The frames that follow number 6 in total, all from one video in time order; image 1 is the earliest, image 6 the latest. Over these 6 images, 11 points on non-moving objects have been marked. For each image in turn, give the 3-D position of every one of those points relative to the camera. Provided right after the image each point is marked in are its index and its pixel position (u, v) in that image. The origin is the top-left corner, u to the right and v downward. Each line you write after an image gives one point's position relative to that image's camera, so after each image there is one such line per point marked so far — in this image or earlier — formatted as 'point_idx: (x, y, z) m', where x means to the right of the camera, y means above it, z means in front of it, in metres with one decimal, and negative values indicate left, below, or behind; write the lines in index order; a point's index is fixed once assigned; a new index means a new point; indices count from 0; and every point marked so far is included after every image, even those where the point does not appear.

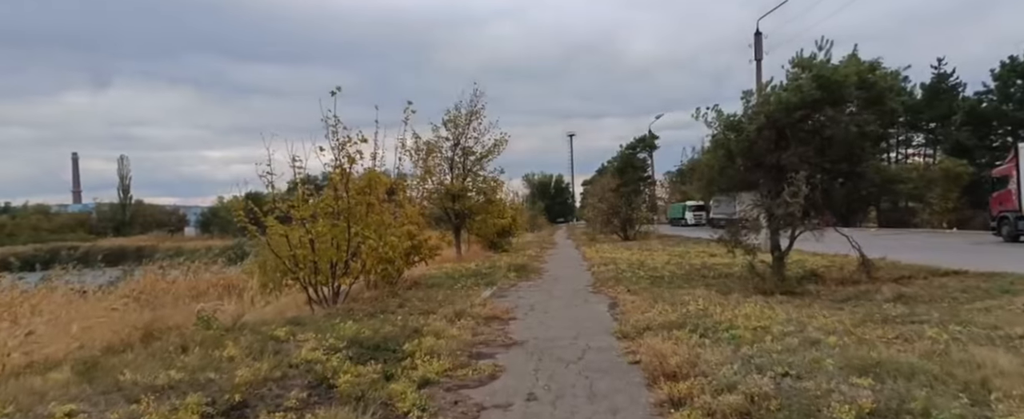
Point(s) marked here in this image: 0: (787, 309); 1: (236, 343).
0: (+4.6, -1.7, +10.5) m
1: (-3.4, -1.7, +7.6) m
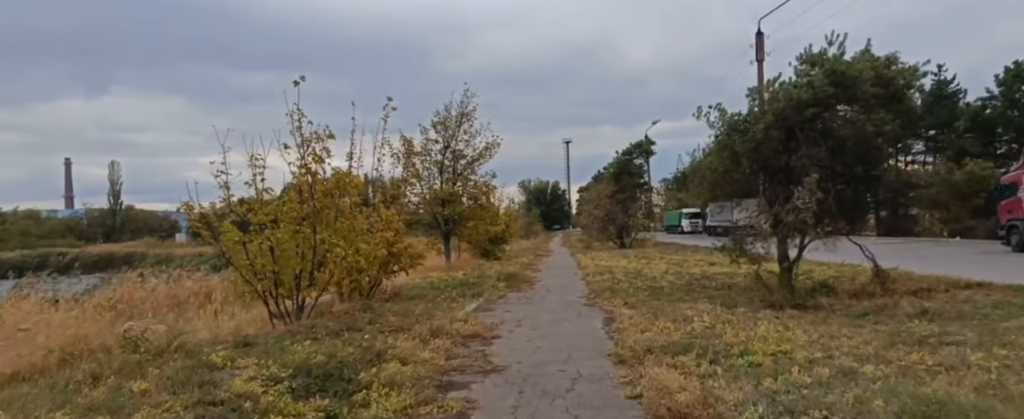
0: (+4.4, -1.8, +9.3) m
1: (-3.6, -1.7, +6.4) m
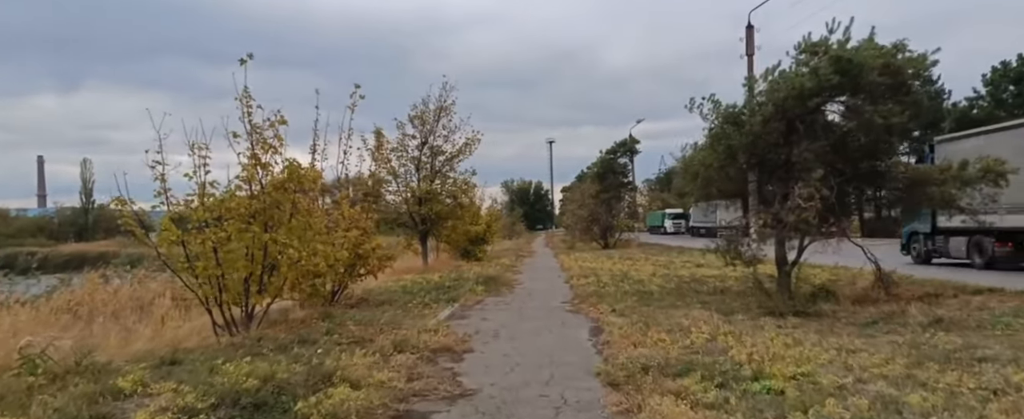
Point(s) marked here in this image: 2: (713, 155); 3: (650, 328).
0: (+4.0, -1.7, +8.3) m
1: (-3.9, -1.6, +5.2) m
2: (+4.2, +1.1, +12.9) m
3: (+2.1, -1.8, +9.2) m
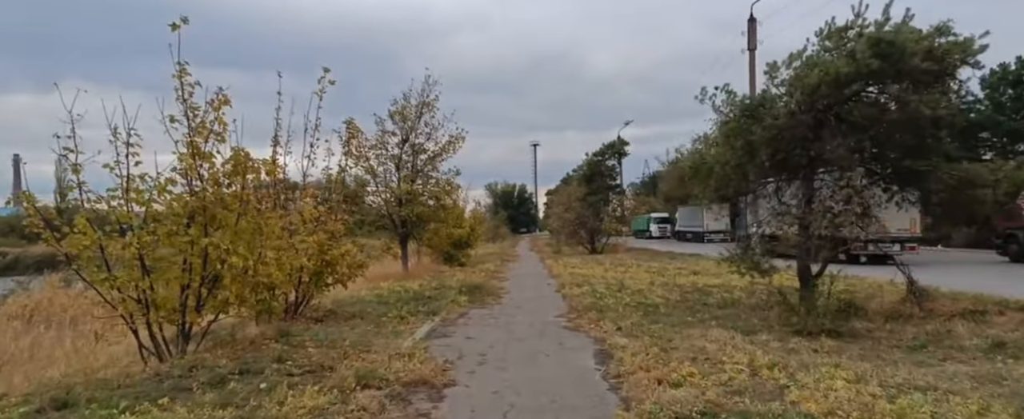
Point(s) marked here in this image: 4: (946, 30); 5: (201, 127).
0: (+4.0, -1.8, +6.8) m
1: (-3.9, -1.6, +3.5) m
2: (+4.0, +1.1, +11.4) m
3: (+1.9, -1.8, +7.7) m
4: (+7.3, +3.0, +10.4) m
5: (-4.0, +1.0, +8.0) m
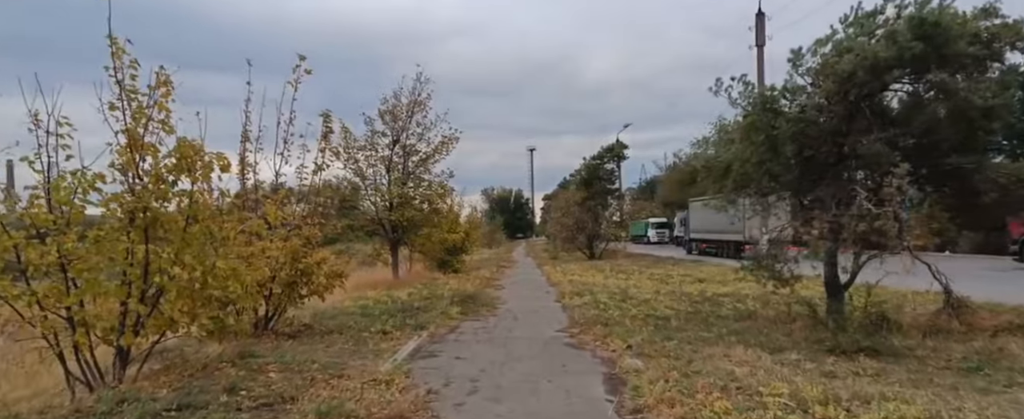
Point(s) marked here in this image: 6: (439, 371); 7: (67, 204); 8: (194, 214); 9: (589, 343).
0: (+3.9, -1.8, +5.6) m
1: (-3.9, -1.6, +2.3) m
2: (+3.9, +1.0, +10.3) m
3: (+1.9, -1.8, +6.5) m
4: (+7.2, +3.0, +9.3) m
5: (-4.0, +1.0, +6.8) m
6: (-0.9, -2.0, +7.8) m
7: (-4.5, +0.1, +6.3) m
8: (-3.6, -0.1, +7.2) m
9: (+1.1, -2.0, +9.5) m
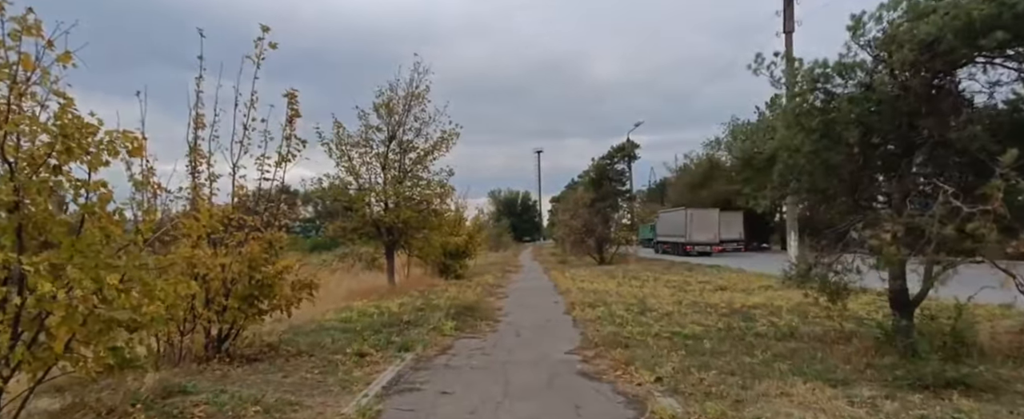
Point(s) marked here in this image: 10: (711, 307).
0: (+3.9, -1.8, +3.8) m
1: (-4.0, -1.5, +0.6) m
2: (+4.0, +1.0, +8.5) m
3: (+1.9, -1.8, +4.7) m
4: (+7.2, +3.0, +7.5) m
5: (-4.1, +1.1, +5.2) m
6: (-1.0, -2.0, +6.0) m
7: (-4.6, +0.1, +4.7) m
8: (-3.7, 0.0, +5.5) m
9: (+1.2, -2.0, +7.7) m
10: (+4.6, -2.3, +14.5) m
